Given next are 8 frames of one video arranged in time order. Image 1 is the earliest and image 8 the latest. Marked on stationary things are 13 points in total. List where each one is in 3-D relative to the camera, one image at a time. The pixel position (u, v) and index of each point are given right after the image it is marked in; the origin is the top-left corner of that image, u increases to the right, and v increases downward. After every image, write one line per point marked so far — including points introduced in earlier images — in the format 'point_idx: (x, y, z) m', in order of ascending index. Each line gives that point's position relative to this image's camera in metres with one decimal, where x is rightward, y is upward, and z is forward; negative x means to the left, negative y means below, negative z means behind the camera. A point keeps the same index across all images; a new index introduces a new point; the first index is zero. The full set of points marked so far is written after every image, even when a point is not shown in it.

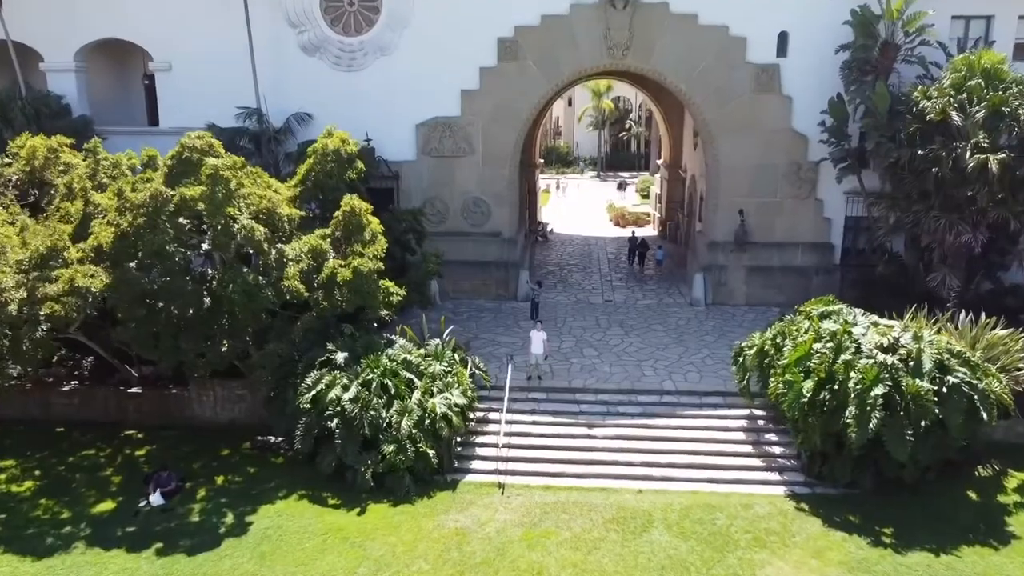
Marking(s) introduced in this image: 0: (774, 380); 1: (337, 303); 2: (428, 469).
0: (+4.2, -1.5, +13.0) m
1: (-3.0, -0.3, +13.7) m
2: (-1.3, -2.9, +12.8) m
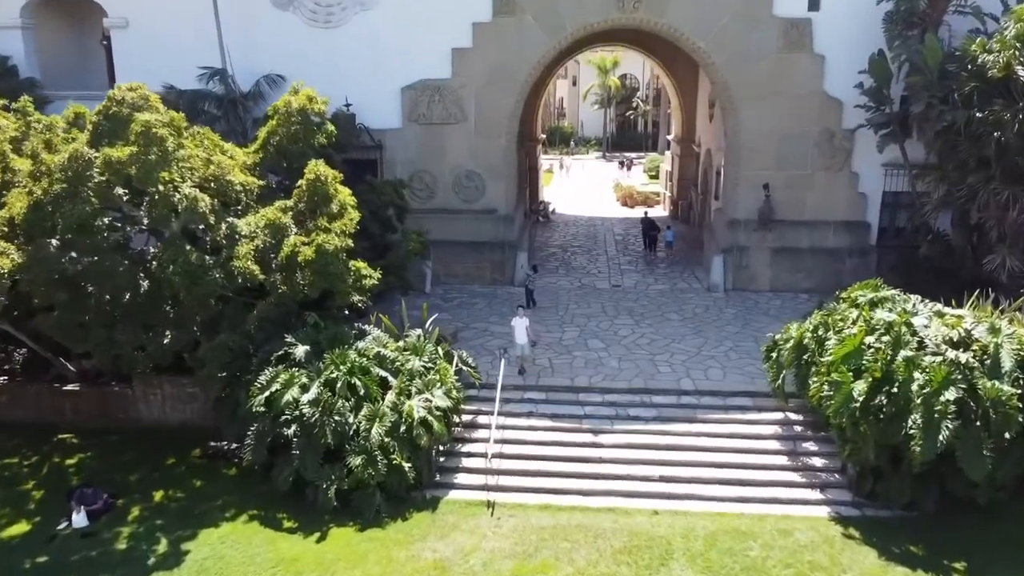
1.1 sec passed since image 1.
0: (+4.1, -1.3, +10.9) m
1: (-3.1, 0.0, +11.6) m
2: (-1.5, -2.6, +10.8) m
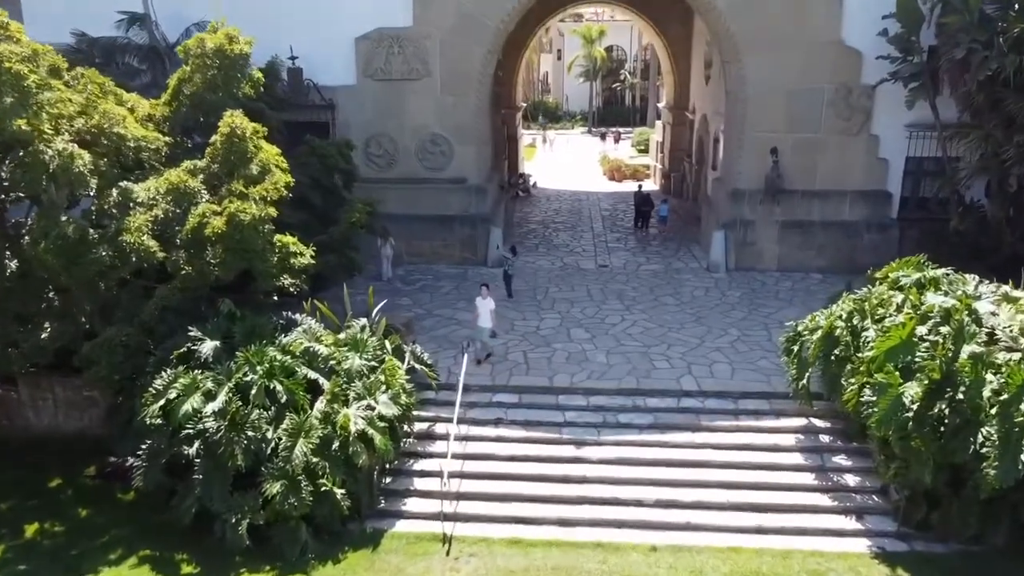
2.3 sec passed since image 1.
0: (+3.7, -1.0, +8.7) m
1: (-3.5, +0.2, +9.3) m
2: (-1.9, -2.4, +8.6) m
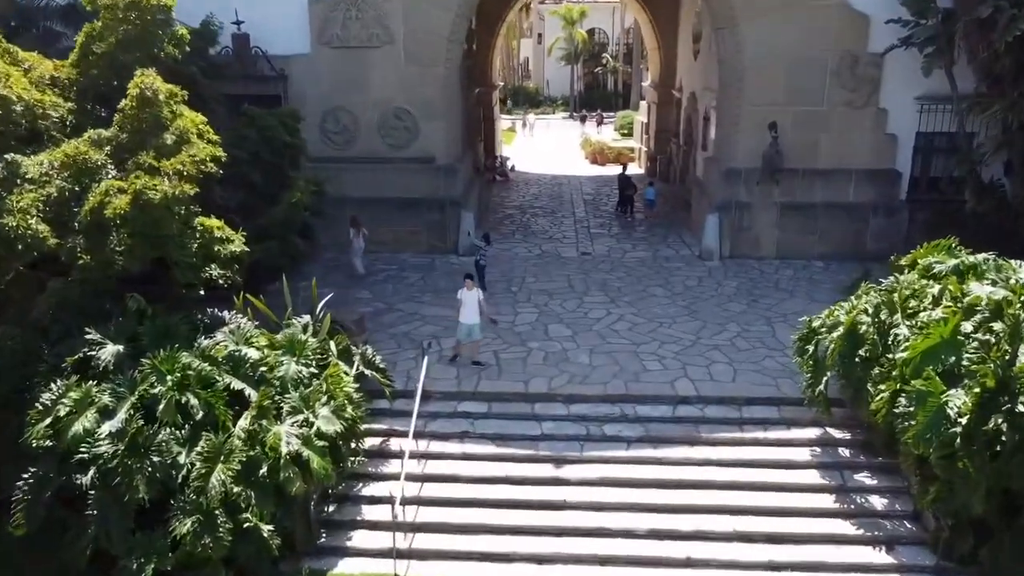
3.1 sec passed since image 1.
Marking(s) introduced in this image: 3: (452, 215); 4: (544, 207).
0: (+3.4, -0.9, +7.3) m
1: (-3.8, +0.3, +7.8) m
2: (-2.2, -2.4, +7.1) m
3: (-1.1, +1.3, +14.6) m
4: (+0.7, +1.9, +19.1) m
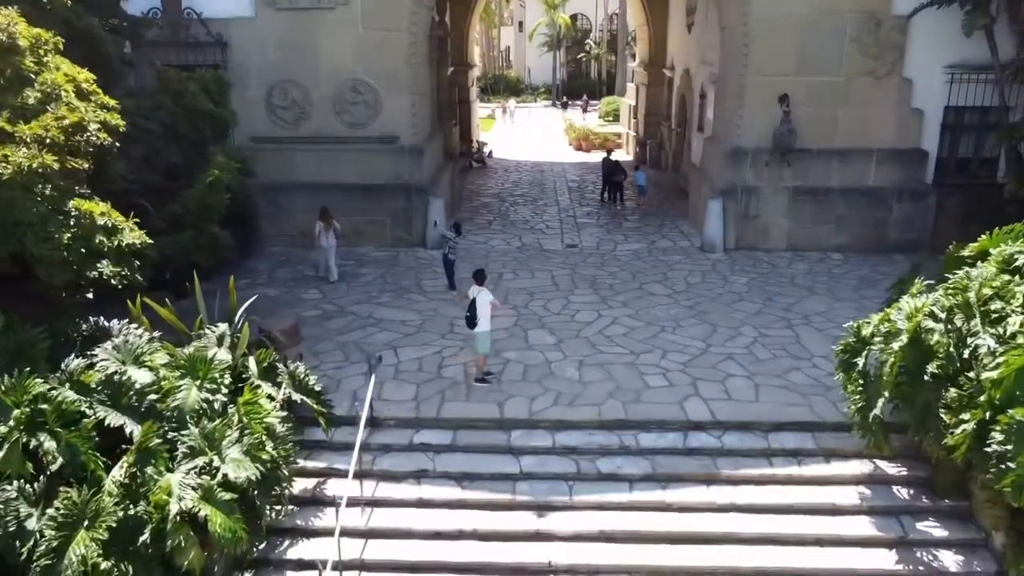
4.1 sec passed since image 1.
0: (+3.1, -0.9, +5.6) m
1: (-4.1, +0.3, +5.9) m
2: (-2.4, -2.4, +5.2) m
3: (-1.5, +1.4, +12.8) m
4: (+0.3, +2.0, +17.3) m
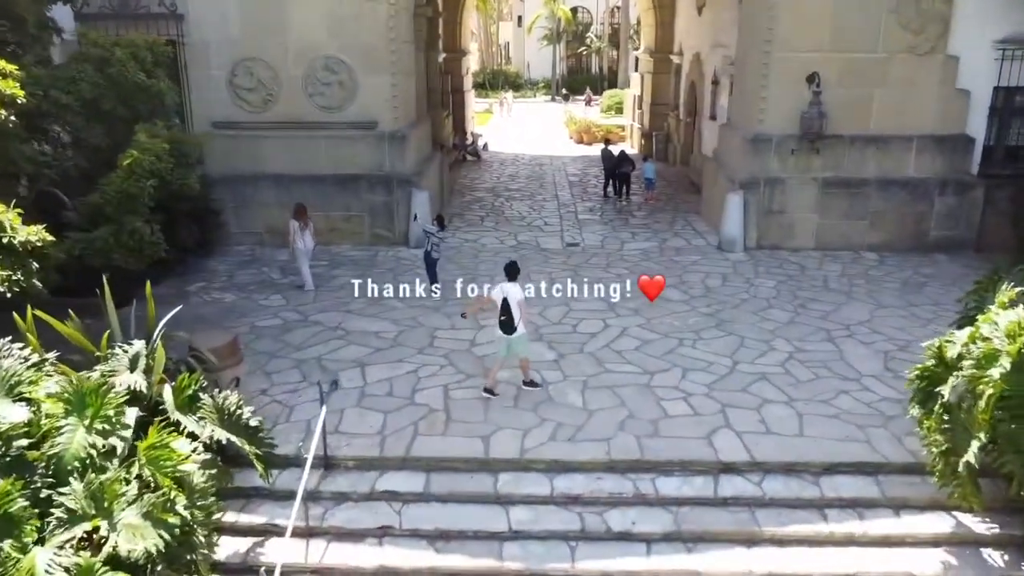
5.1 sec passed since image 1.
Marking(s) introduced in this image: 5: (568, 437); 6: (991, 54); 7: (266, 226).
0: (+3.0, -1.0, +4.2) m
1: (-4.2, +0.2, +4.5) m
2: (-2.5, -2.4, +3.8) m
3: (-1.6, +1.3, +11.4) m
4: (+0.2, +1.9, +15.9) m
5: (+0.4, -1.1, +6.1) m
6: (+6.4, +3.1, +10.8) m
7: (-3.5, +0.9, +11.5) m
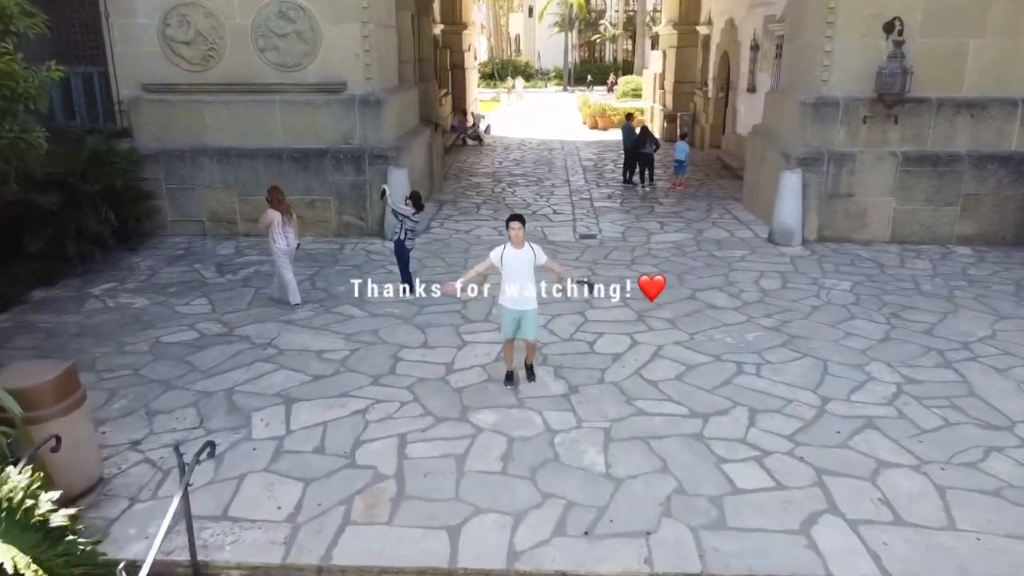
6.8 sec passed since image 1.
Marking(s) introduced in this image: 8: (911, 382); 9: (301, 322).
0: (+2.9, -1.0, +1.9) m
1: (-4.3, +0.2, +2.3) m
2: (-2.6, -2.5, +1.7) m
3: (-1.6, +1.3, +9.2) m
4: (+0.2, +1.9, +13.7) m
5: (+0.3, -1.1, +3.9) m
6: (+6.4, +3.1, +8.4) m
7: (-3.5, +0.9, +9.4) m
8: (+2.7, -0.6, +5.5) m
9: (-1.7, -0.3, +6.6) m
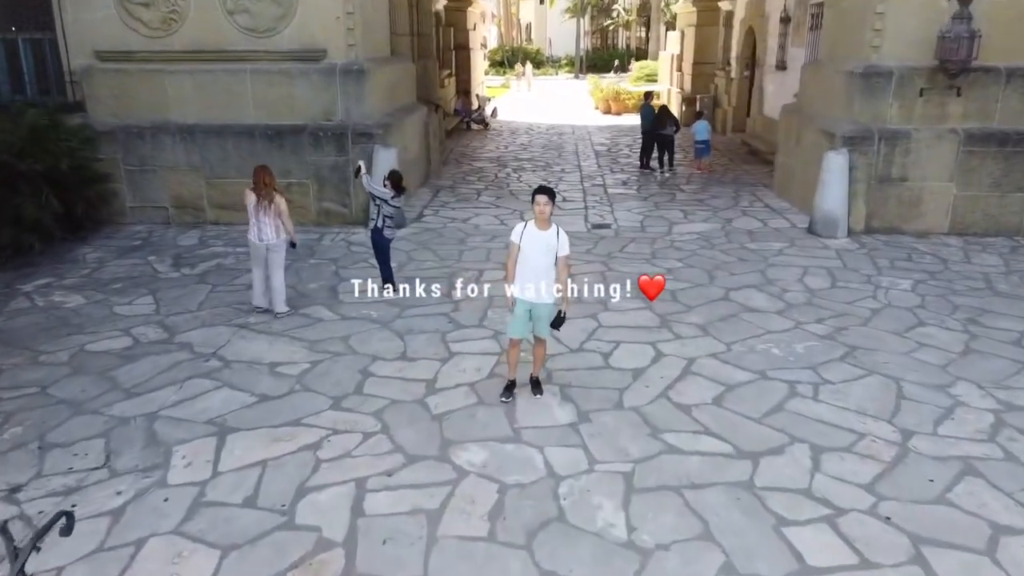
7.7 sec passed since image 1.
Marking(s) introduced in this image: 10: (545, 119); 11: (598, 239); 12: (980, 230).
0: (+2.9, -1.1, +0.8) m
1: (-4.3, +0.2, +1.3) m
2: (-2.7, -2.5, +0.6) m
3: (-1.5, +1.3, +8.1) m
4: (+0.3, +2.0, +12.5) m
5: (+0.3, -1.2, +2.8) m
6: (+6.4, +3.1, +7.2) m
7: (-3.5, +0.9, +8.3) m
8: (+2.7, -0.6, +4.3) m
9: (-1.7, -0.3, +5.5) m
10: (+0.8, +4.0, +19.2) m
11: (+0.8, +0.5, +7.8) m
12: (+4.6, +0.6, +8.0) m
